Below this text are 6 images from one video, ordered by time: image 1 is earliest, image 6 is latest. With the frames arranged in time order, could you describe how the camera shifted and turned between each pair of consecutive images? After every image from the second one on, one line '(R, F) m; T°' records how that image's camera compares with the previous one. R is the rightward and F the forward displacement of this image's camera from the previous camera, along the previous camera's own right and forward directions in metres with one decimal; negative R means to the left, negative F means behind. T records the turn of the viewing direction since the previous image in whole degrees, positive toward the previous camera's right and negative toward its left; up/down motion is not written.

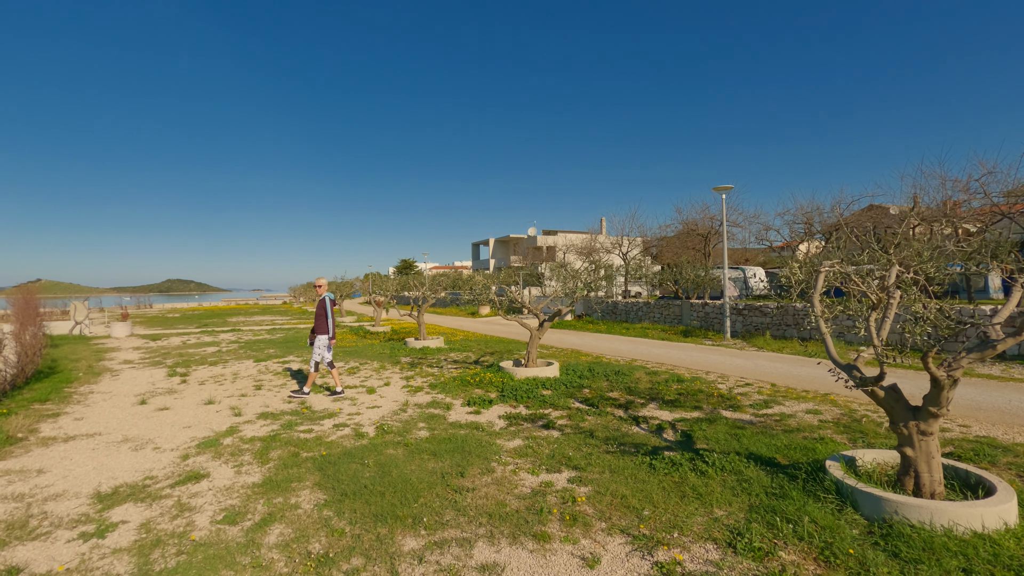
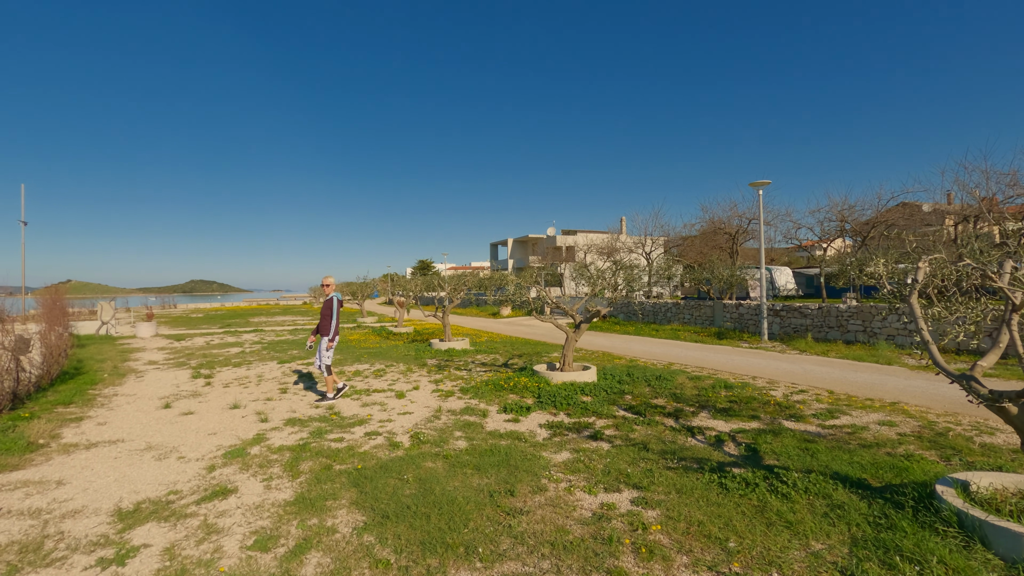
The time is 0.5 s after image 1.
(-0.4, +0.5) m; -2°
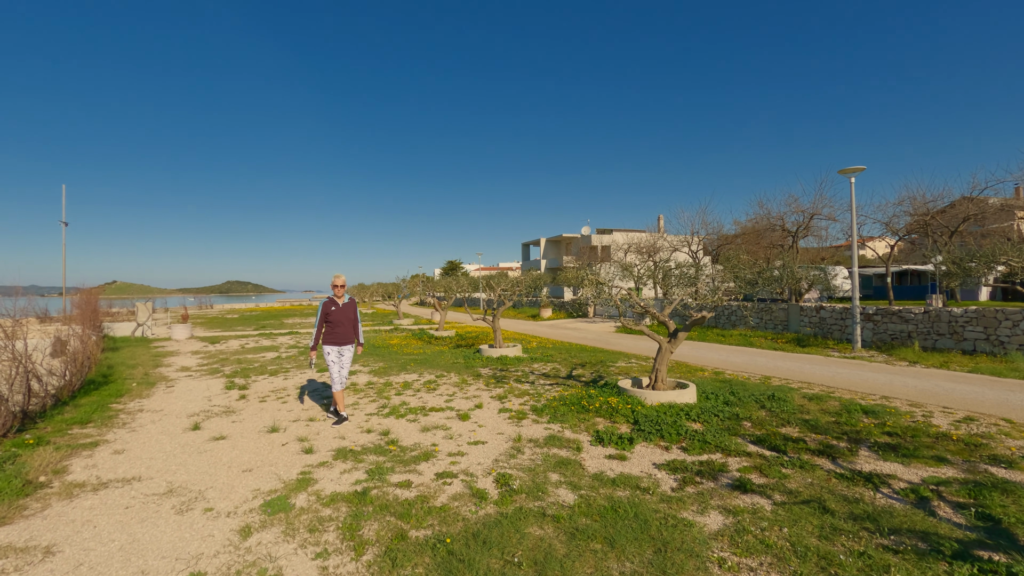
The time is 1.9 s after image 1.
(-0.9, +1.4) m; -3°
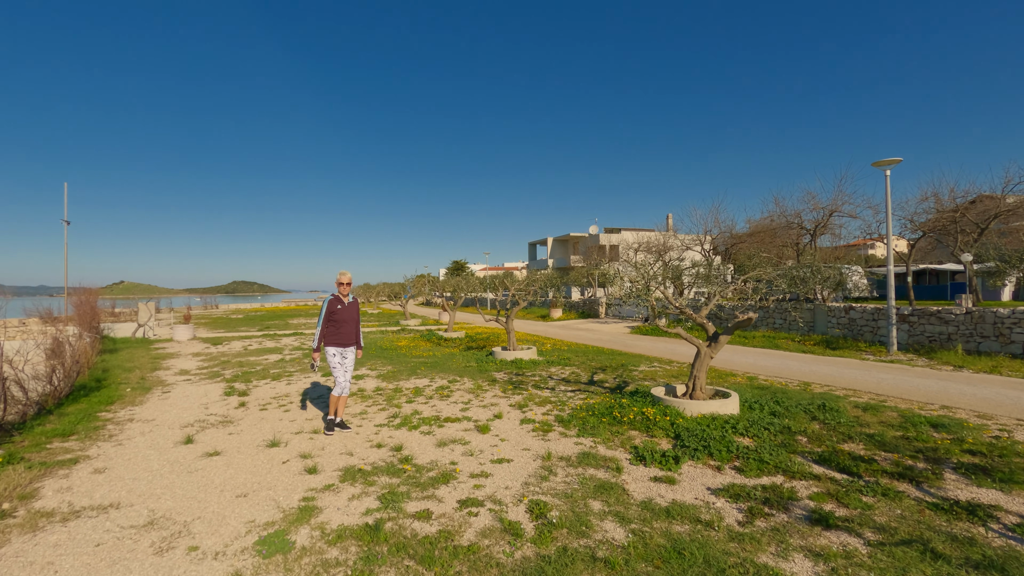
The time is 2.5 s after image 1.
(-0.3, +0.7) m; -1°
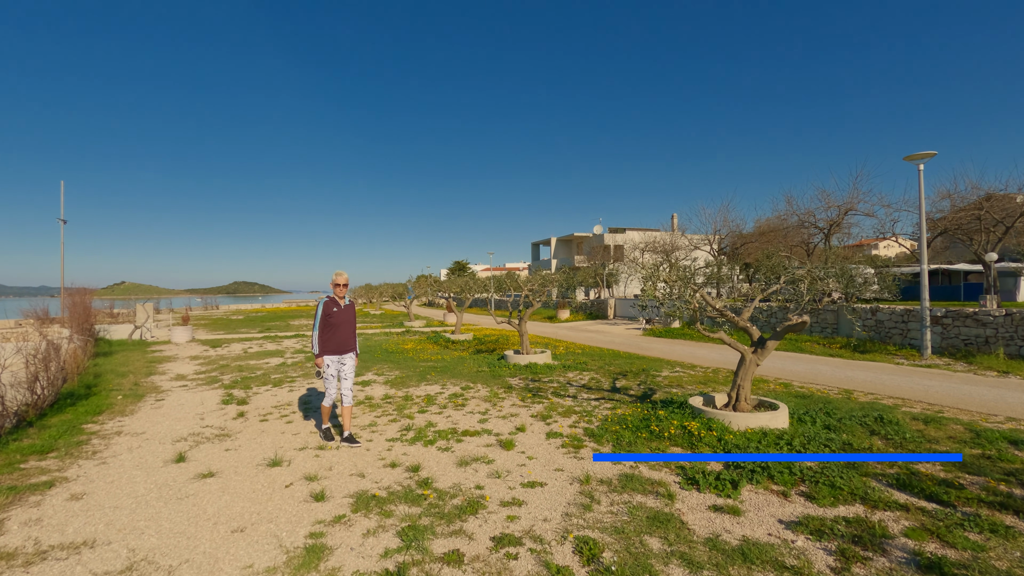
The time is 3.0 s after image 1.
(-0.3, +0.6) m; 0°
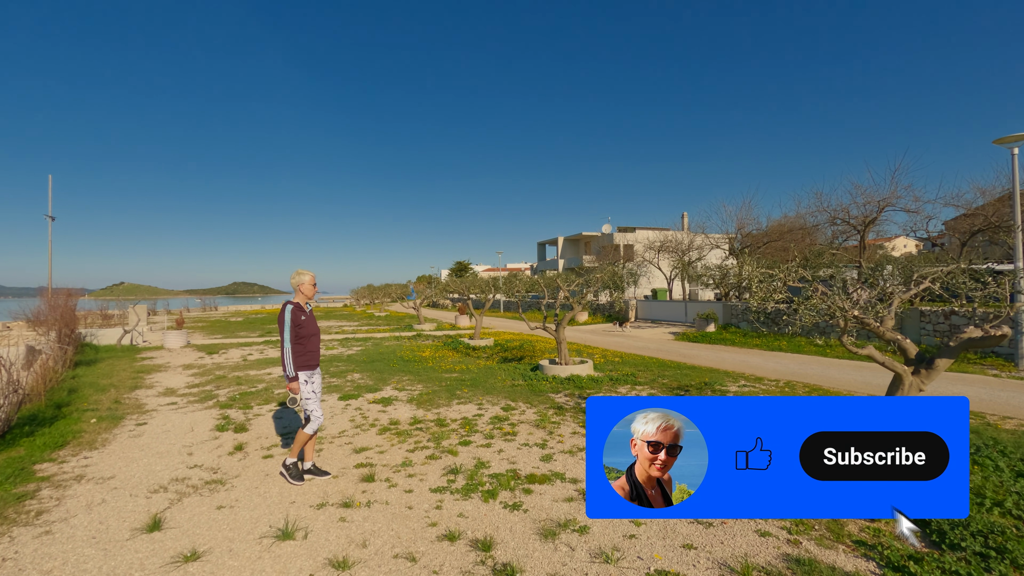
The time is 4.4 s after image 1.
(-0.8, +1.5) m; 0°
